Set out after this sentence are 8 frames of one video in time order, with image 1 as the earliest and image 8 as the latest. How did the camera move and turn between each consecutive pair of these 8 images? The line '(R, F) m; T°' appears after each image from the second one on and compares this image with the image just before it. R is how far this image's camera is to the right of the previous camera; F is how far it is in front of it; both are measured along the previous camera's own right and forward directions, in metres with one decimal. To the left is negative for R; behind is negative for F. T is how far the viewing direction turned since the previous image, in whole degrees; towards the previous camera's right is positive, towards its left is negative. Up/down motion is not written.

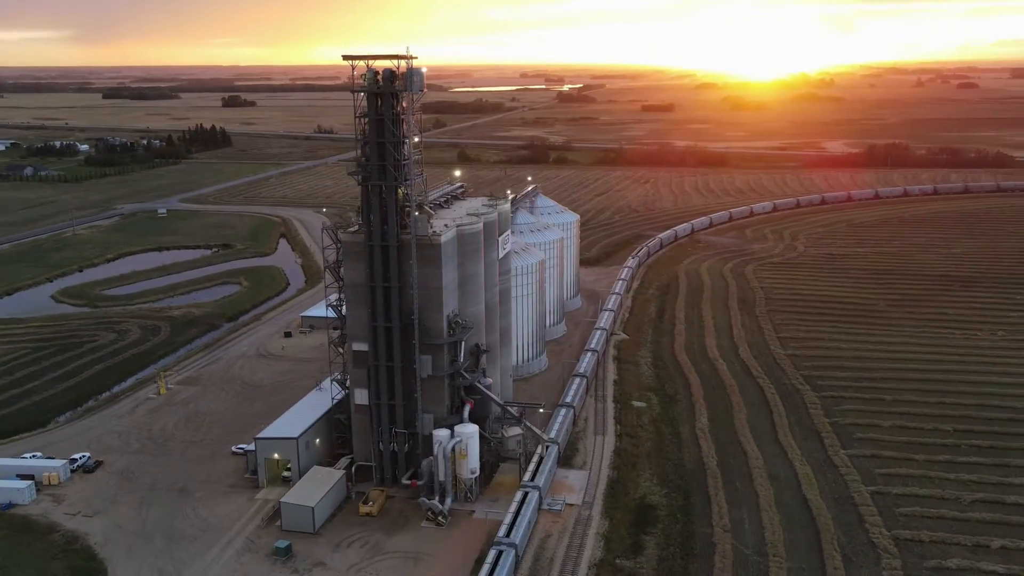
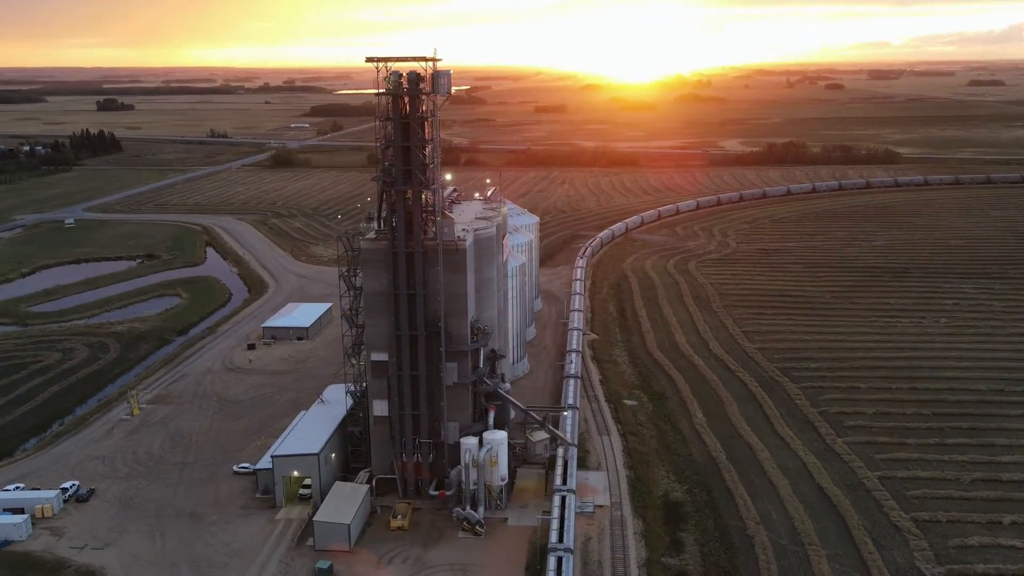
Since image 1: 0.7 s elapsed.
(-3.7, +0.5) m; +7°
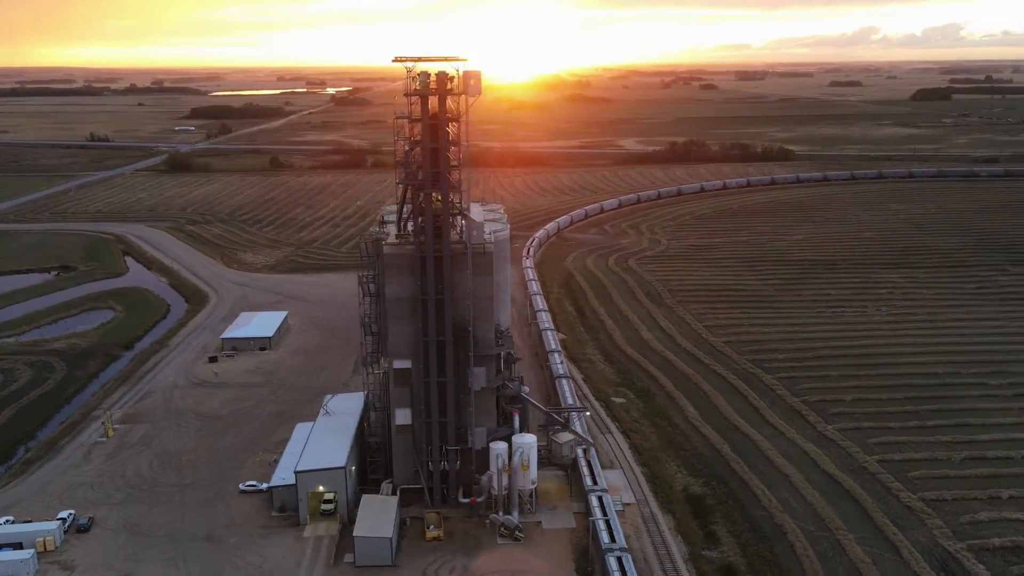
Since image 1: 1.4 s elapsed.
(-3.8, +0.5) m; +7°
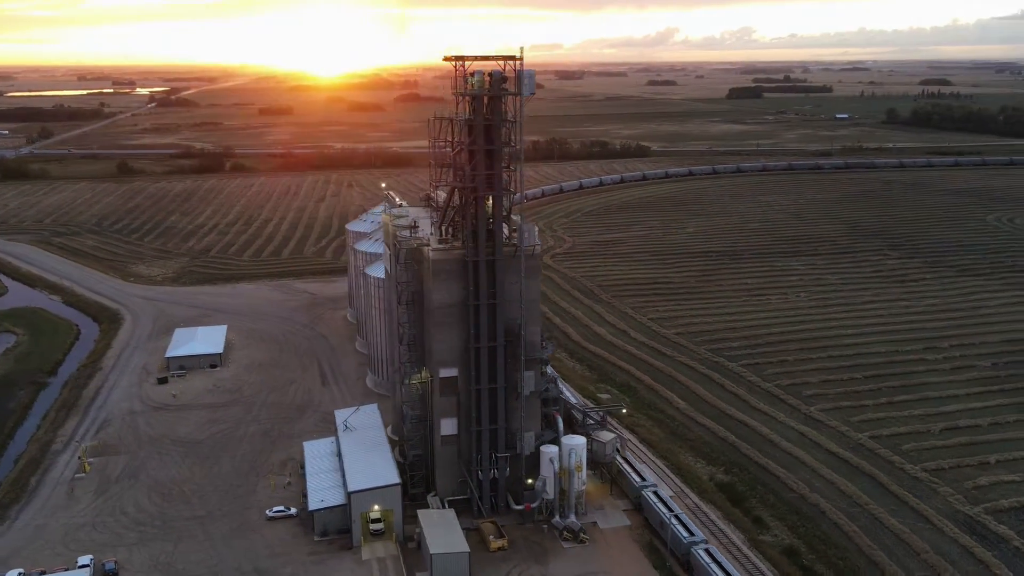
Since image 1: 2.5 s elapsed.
(-5.7, +0.8) m; +11°
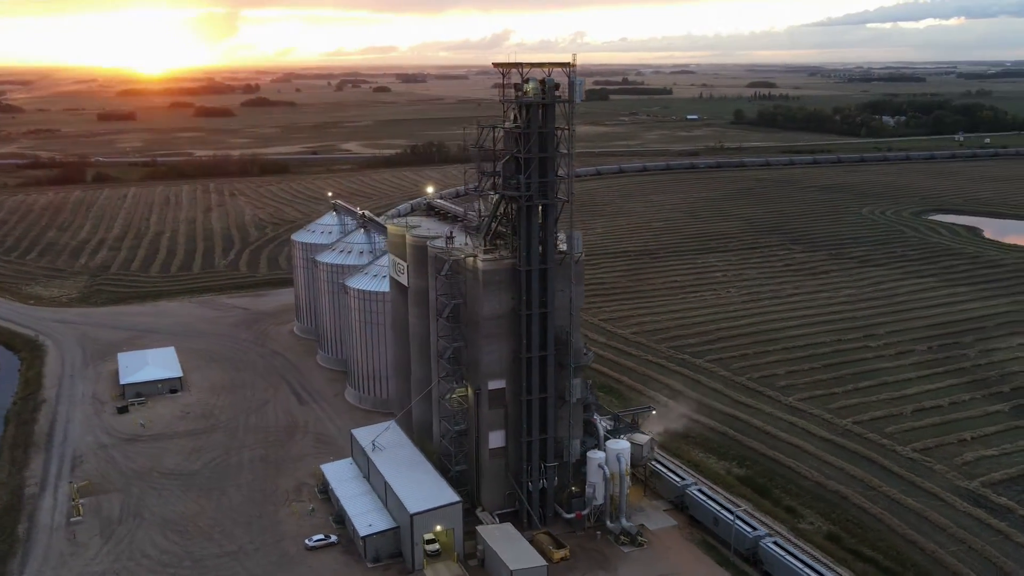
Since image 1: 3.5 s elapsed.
(-5.1, +0.7) m; +9°
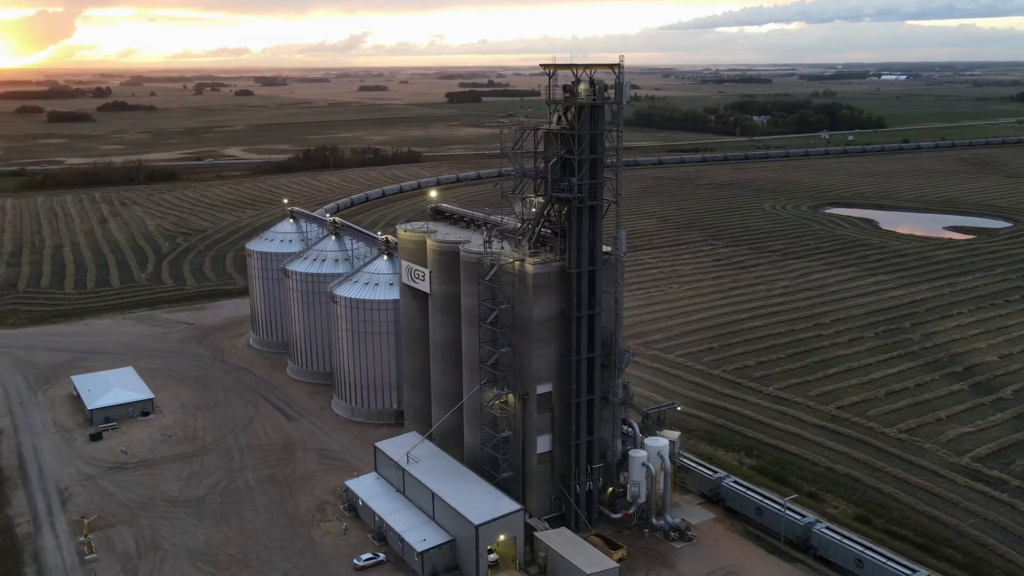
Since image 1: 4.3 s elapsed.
(-4.5, +0.5) m; +8°
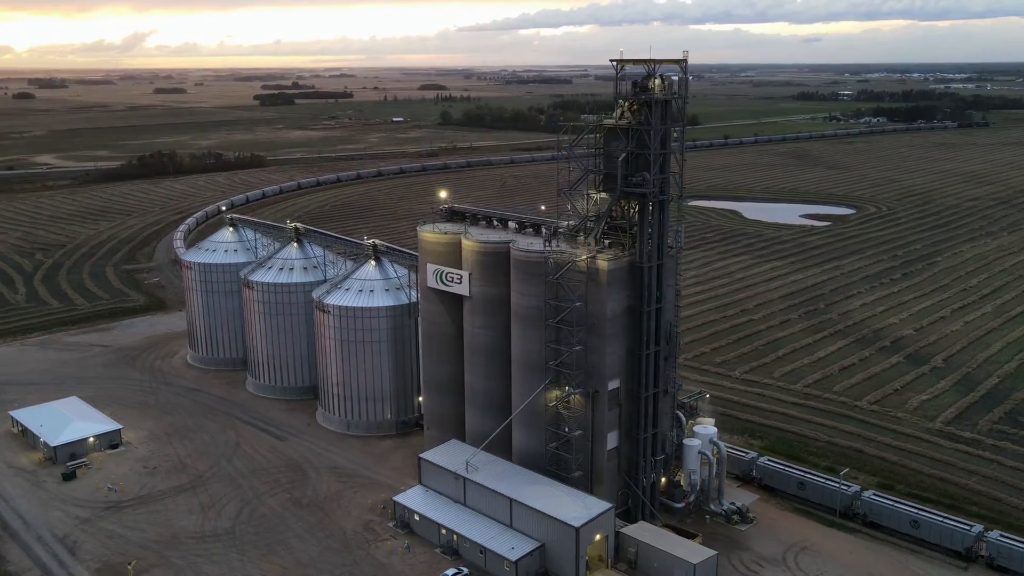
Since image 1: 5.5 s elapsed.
(-6.4, +1.0) m; +12°
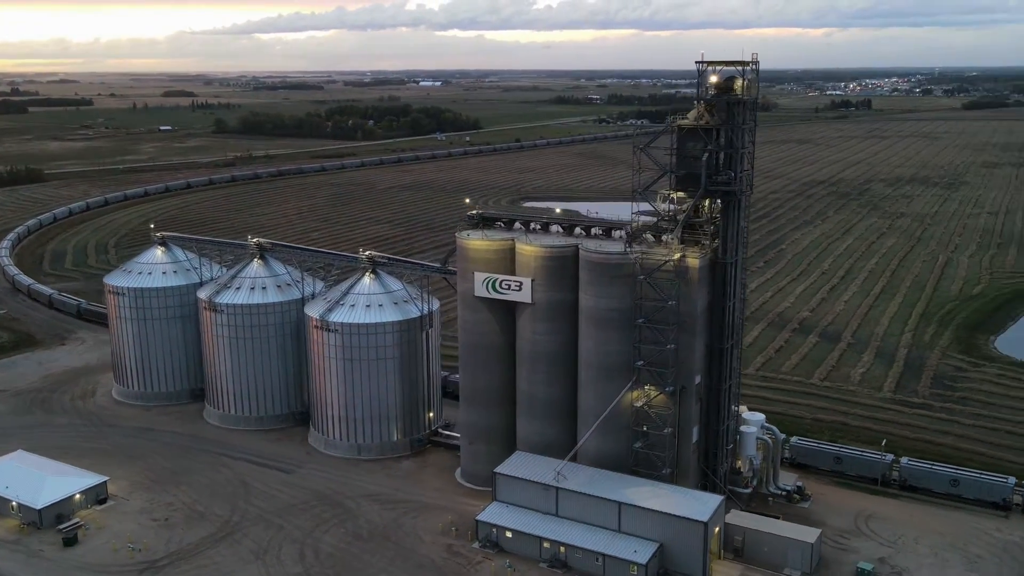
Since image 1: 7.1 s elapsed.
(-8.2, +1.5) m; +15°
